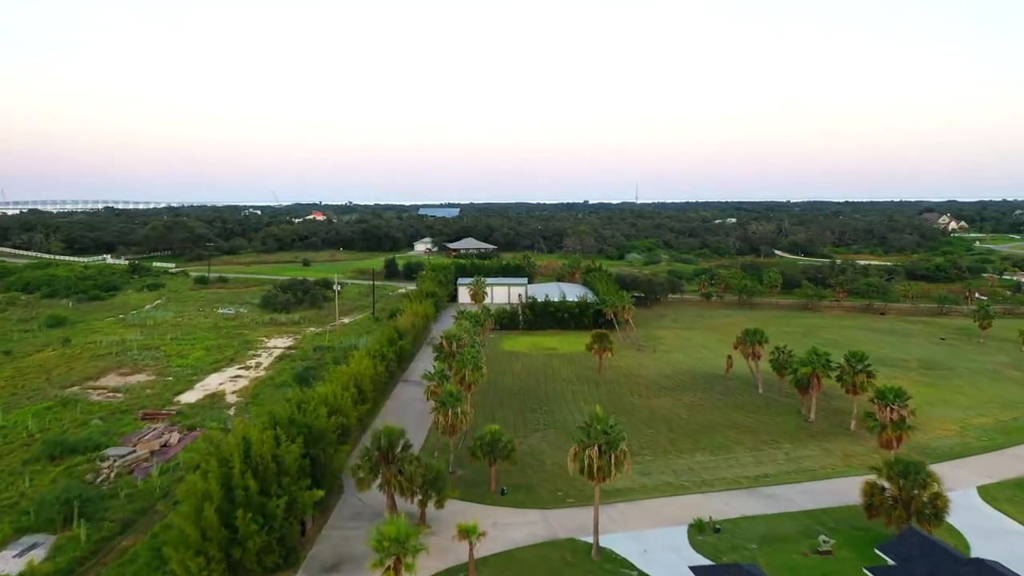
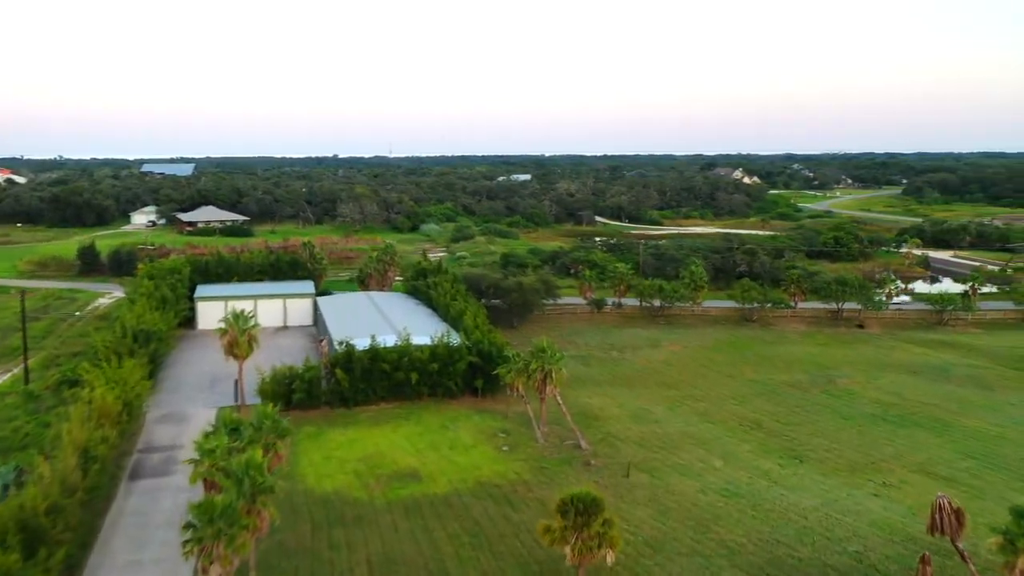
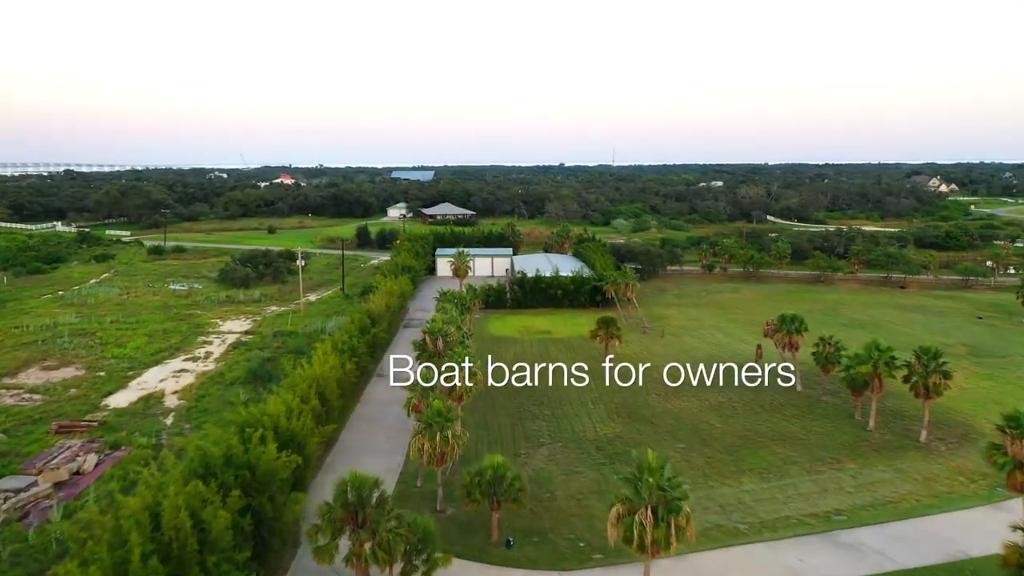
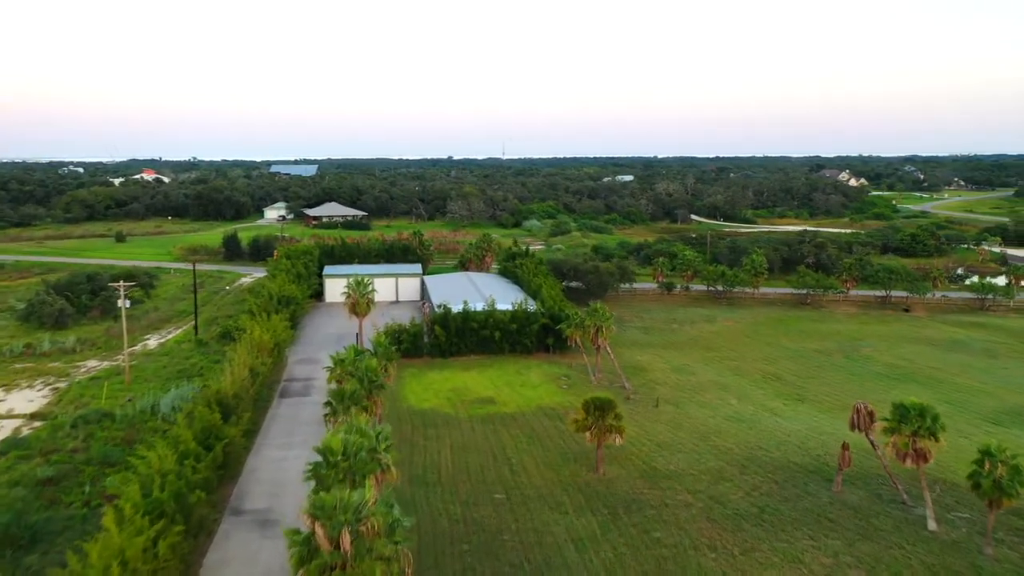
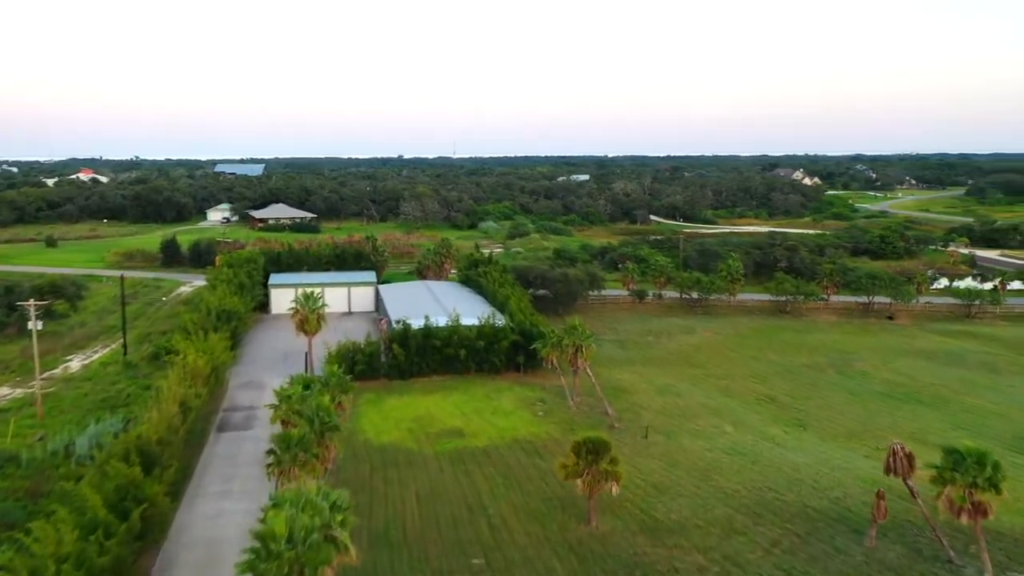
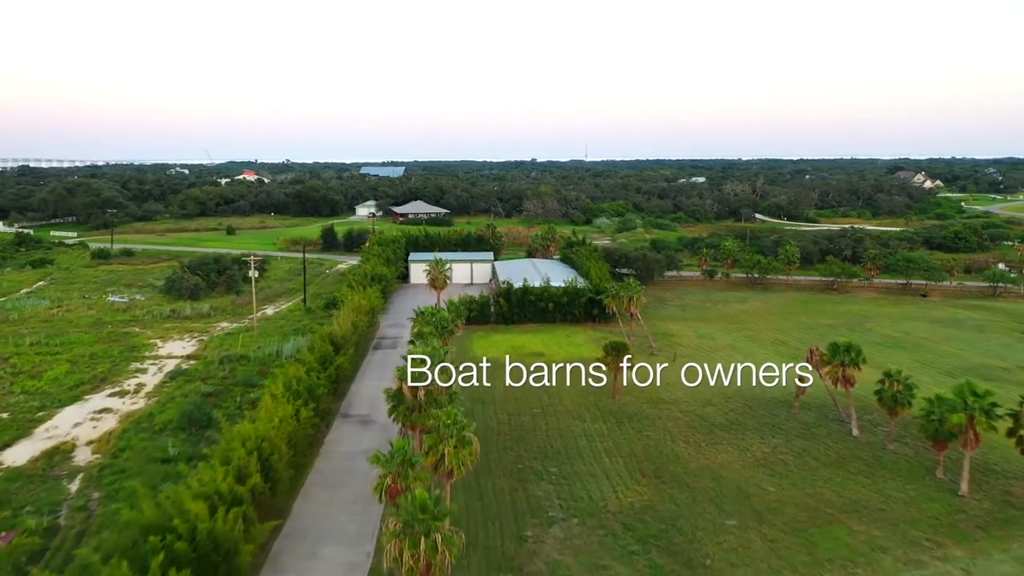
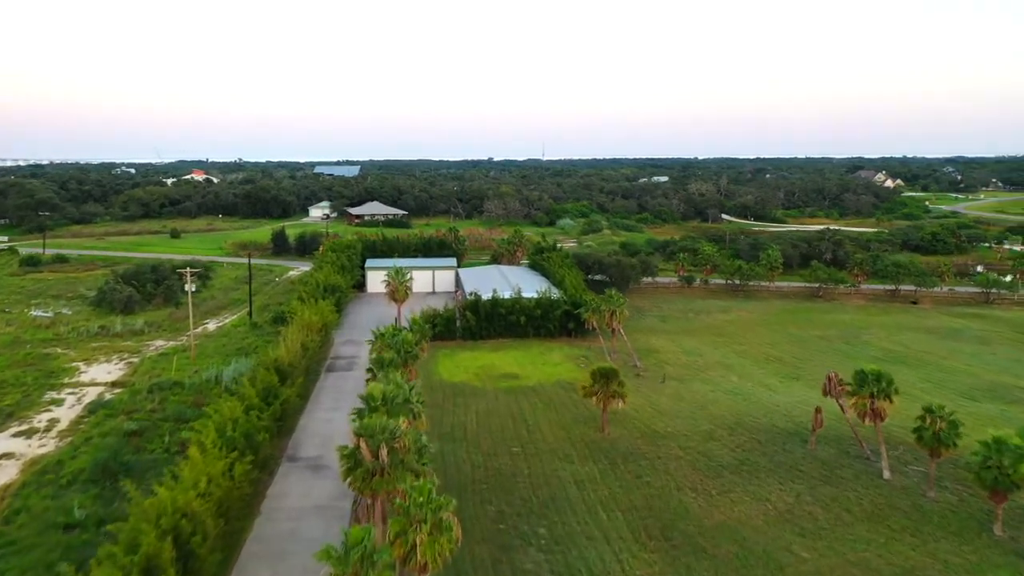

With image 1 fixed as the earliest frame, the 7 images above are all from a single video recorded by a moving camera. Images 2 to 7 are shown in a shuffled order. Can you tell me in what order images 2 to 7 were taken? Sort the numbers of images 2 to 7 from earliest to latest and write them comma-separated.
3, 6, 7, 4, 5, 2
